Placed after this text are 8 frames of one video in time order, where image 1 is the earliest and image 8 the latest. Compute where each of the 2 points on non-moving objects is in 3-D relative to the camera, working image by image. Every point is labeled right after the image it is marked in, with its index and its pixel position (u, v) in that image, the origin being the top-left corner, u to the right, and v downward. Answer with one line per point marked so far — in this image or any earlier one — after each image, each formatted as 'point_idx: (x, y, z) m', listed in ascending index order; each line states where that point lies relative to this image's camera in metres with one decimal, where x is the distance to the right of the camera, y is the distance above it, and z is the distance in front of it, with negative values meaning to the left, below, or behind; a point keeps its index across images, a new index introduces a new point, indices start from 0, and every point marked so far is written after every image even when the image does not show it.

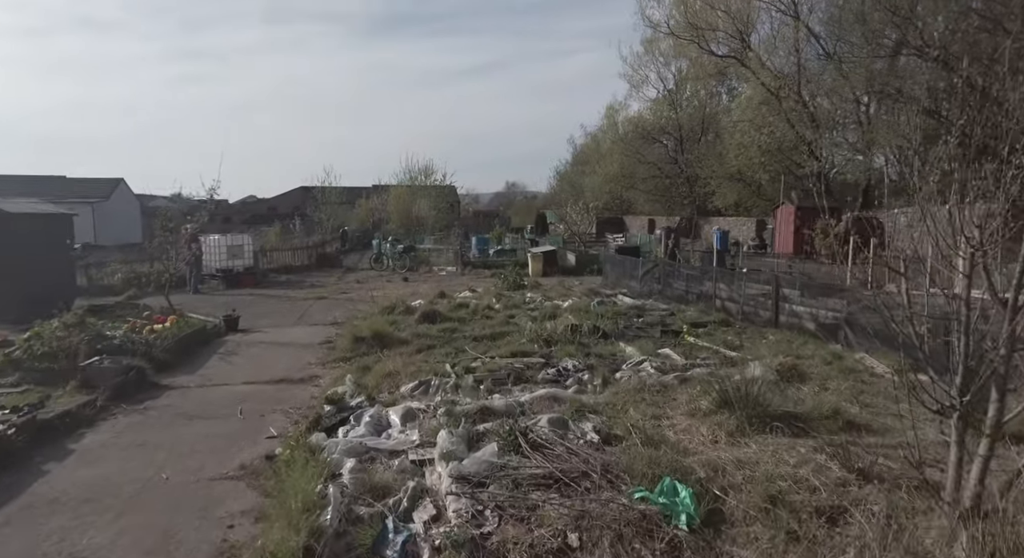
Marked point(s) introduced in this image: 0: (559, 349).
0: (+0.6, -1.0, +8.8) m
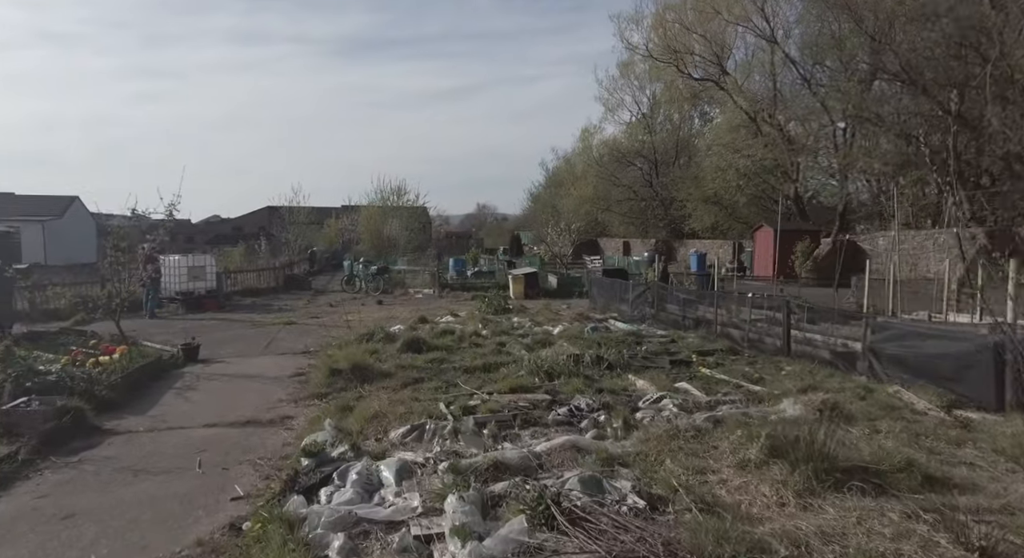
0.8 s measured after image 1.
0: (+0.6, -1.3, +7.9) m
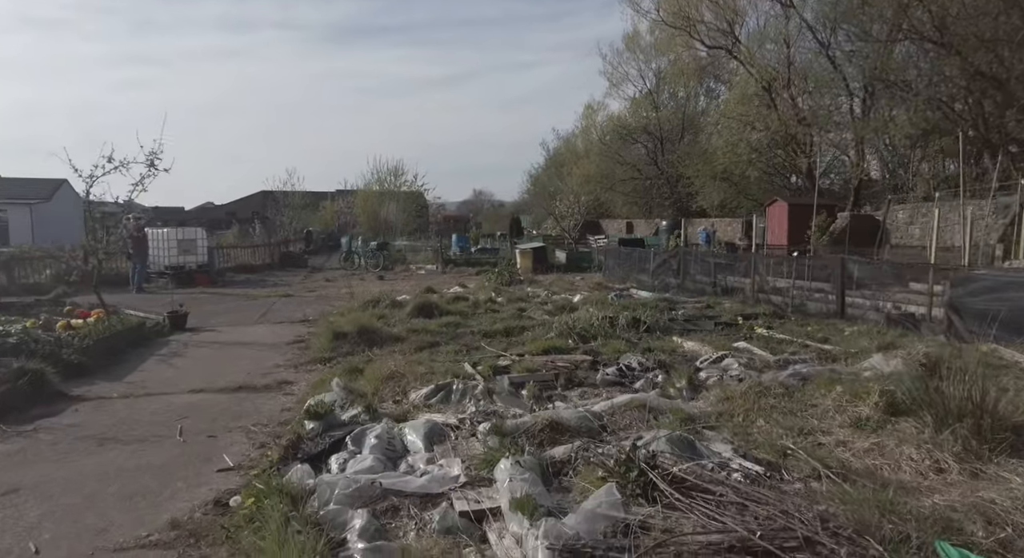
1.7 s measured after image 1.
0: (+1.0, -0.7, +6.9) m
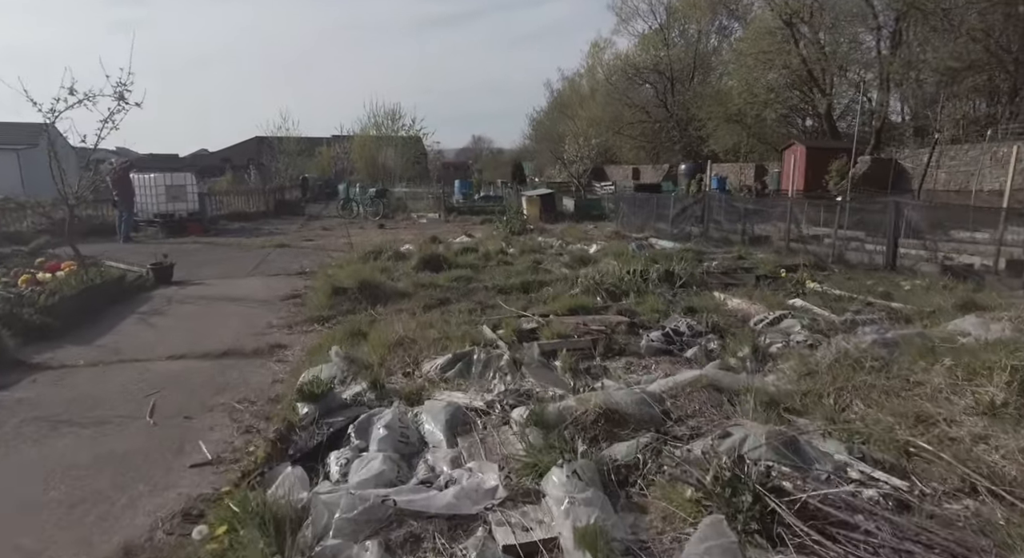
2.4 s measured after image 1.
0: (+1.2, -0.2, +6.0) m
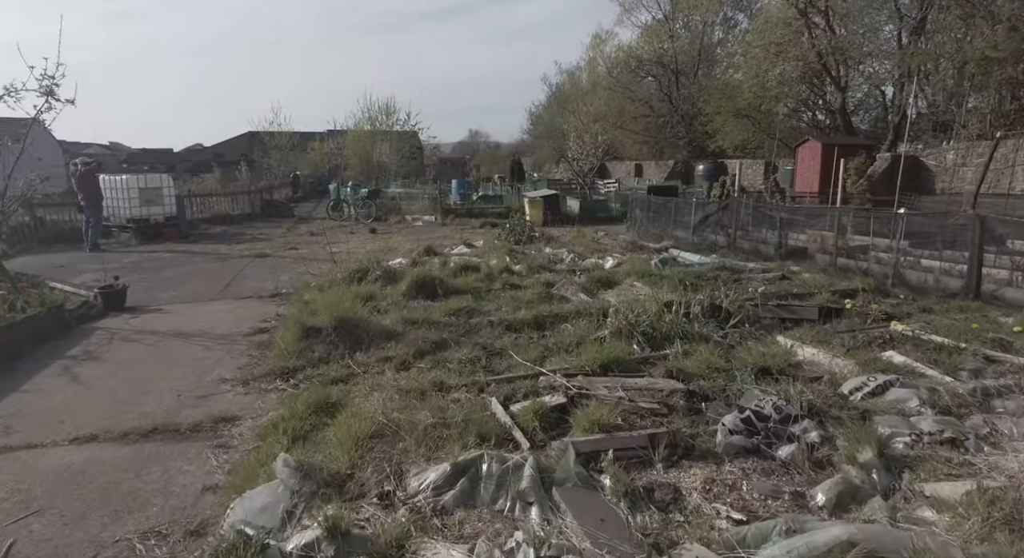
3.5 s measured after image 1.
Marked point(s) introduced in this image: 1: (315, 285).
0: (+1.3, -0.6, +4.7) m
1: (-2.7, -0.1, +8.8) m
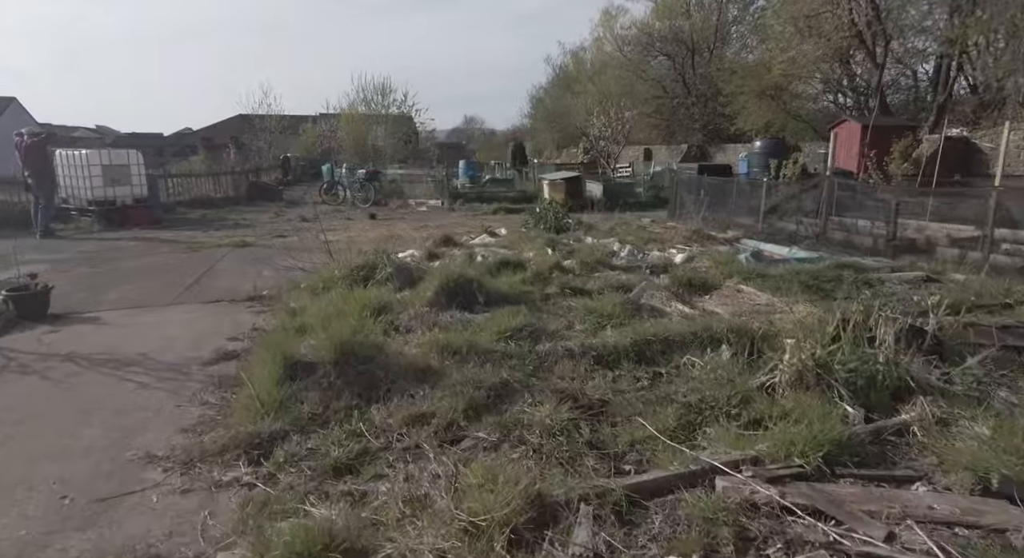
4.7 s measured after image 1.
0: (+1.9, -0.7, +2.6) m
1: (-2.2, -0.1, +6.7) m
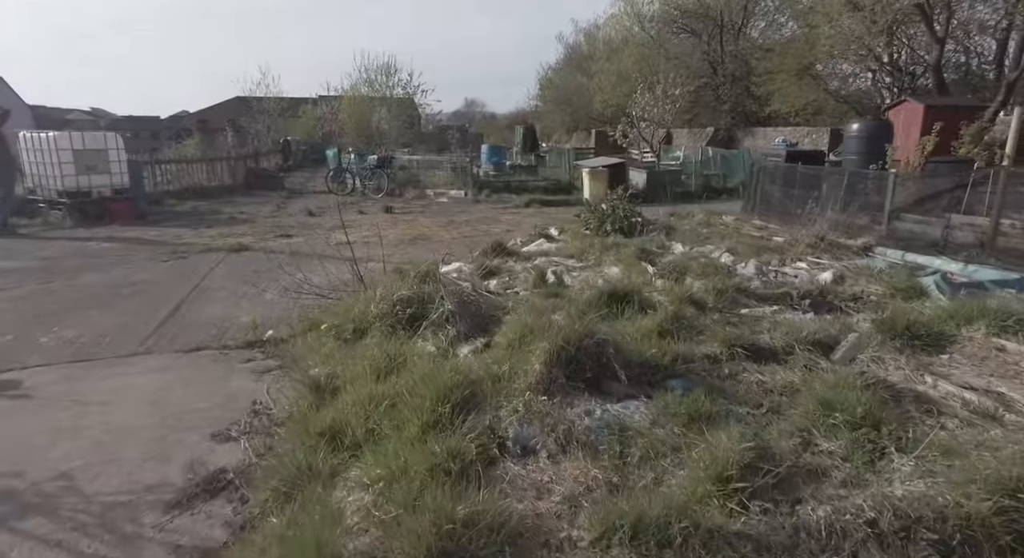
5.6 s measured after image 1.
0: (+2.7, -1.0, +0.6) m
1: (-1.3, -0.4, +4.6) m
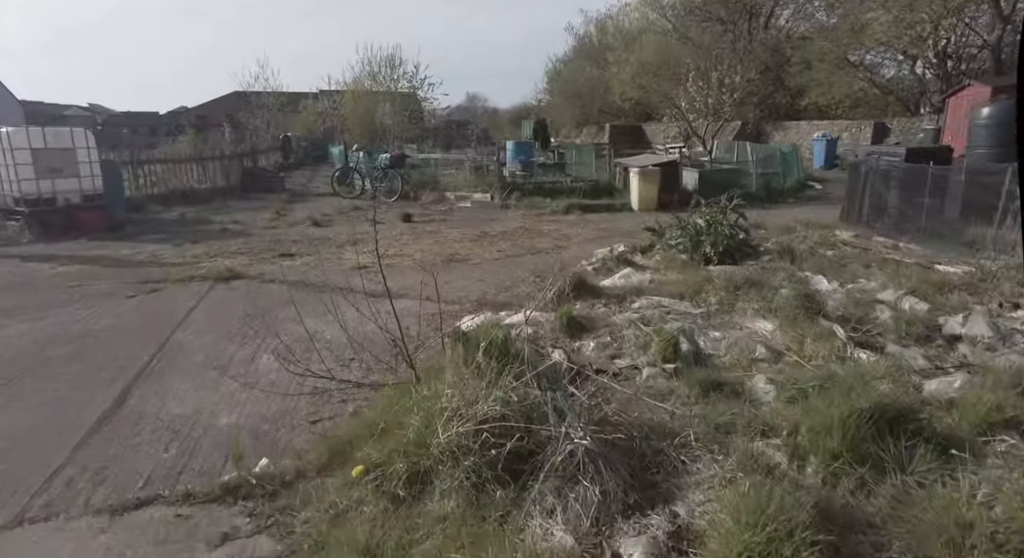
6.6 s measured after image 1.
0: (+3.5, -1.5, -1.4) m
1: (-0.6, -0.8, +2.6) m
